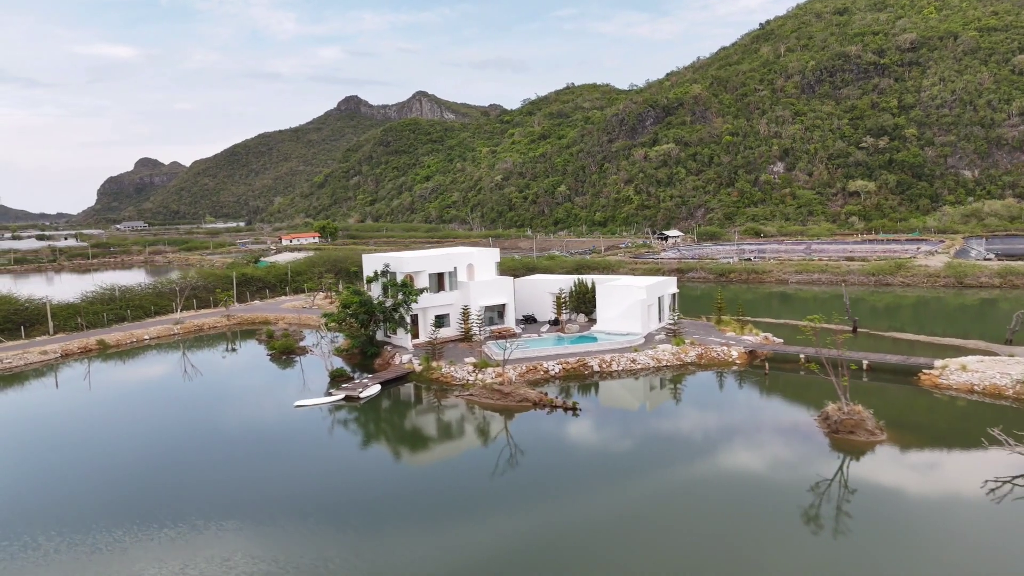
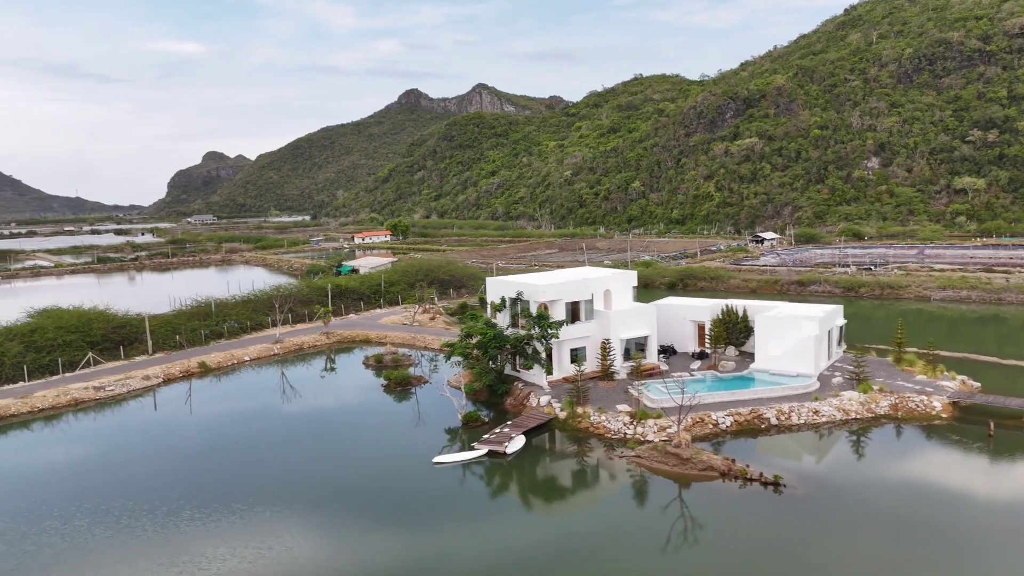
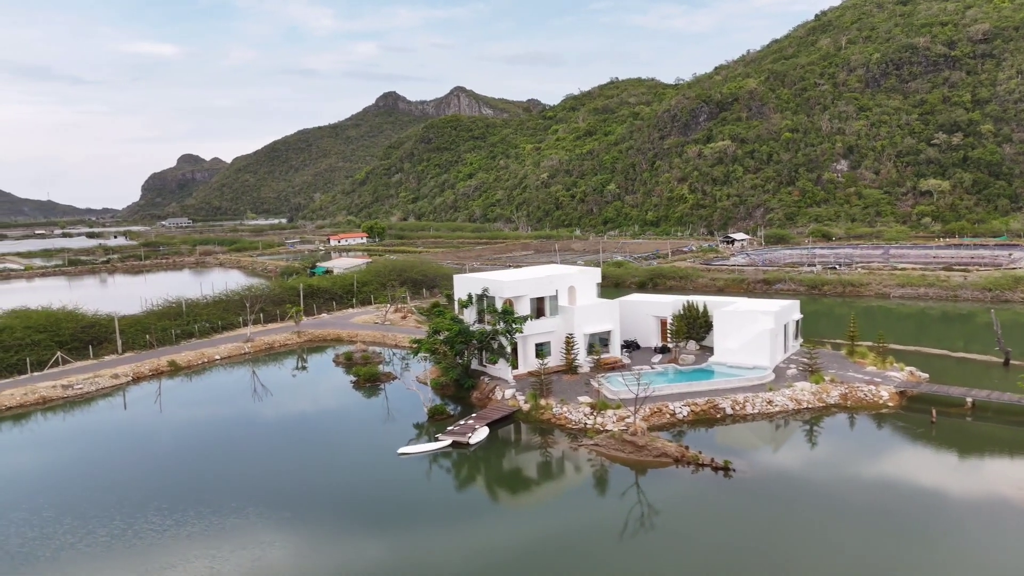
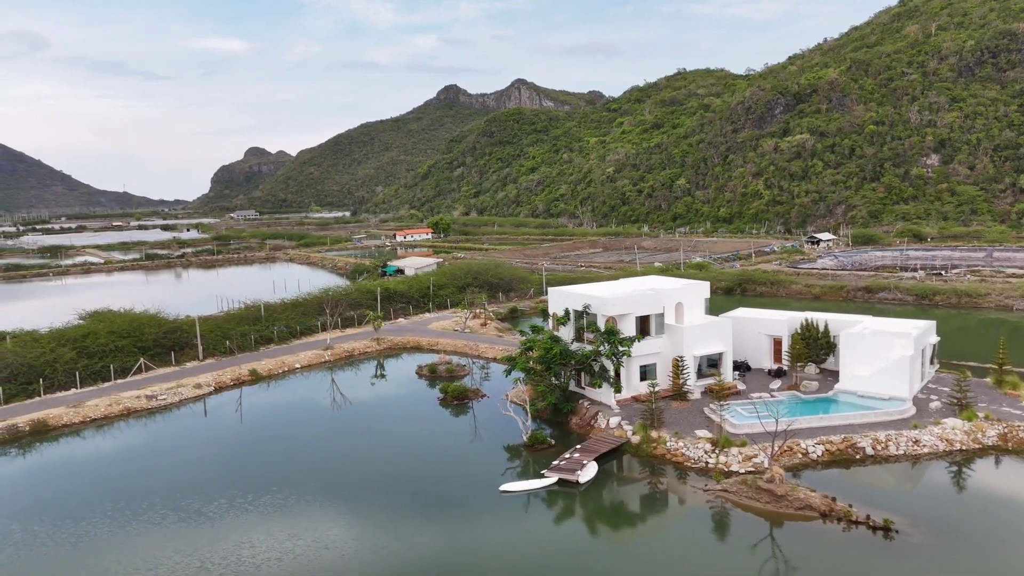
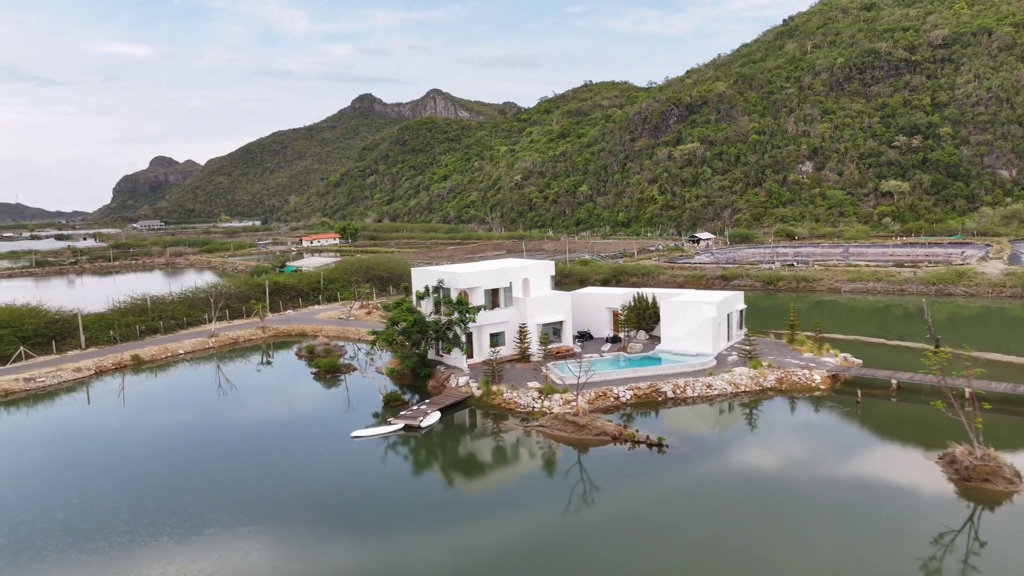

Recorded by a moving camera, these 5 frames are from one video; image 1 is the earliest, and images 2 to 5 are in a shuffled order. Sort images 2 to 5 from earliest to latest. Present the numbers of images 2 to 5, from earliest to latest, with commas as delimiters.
5, 3, 2, 4
